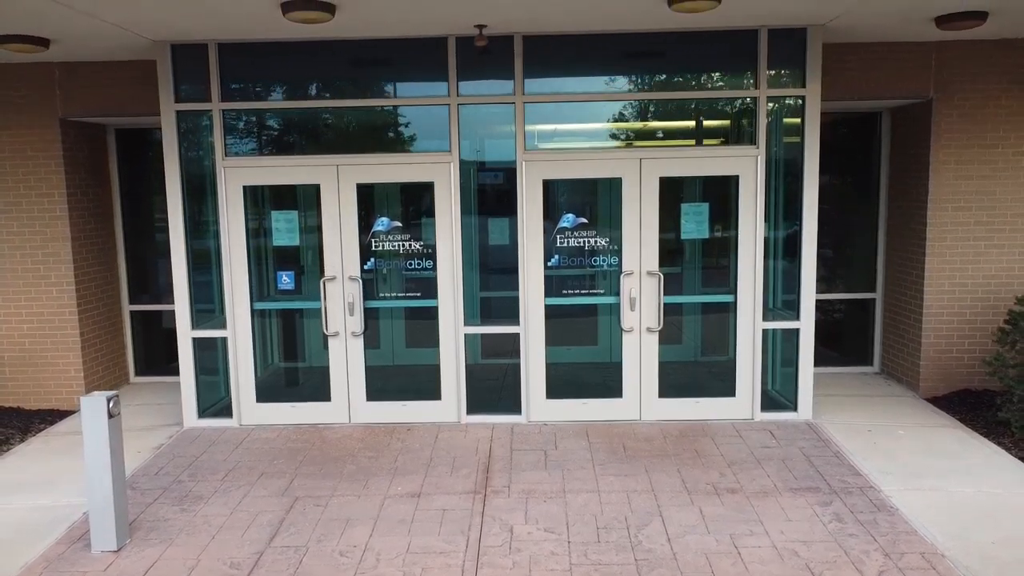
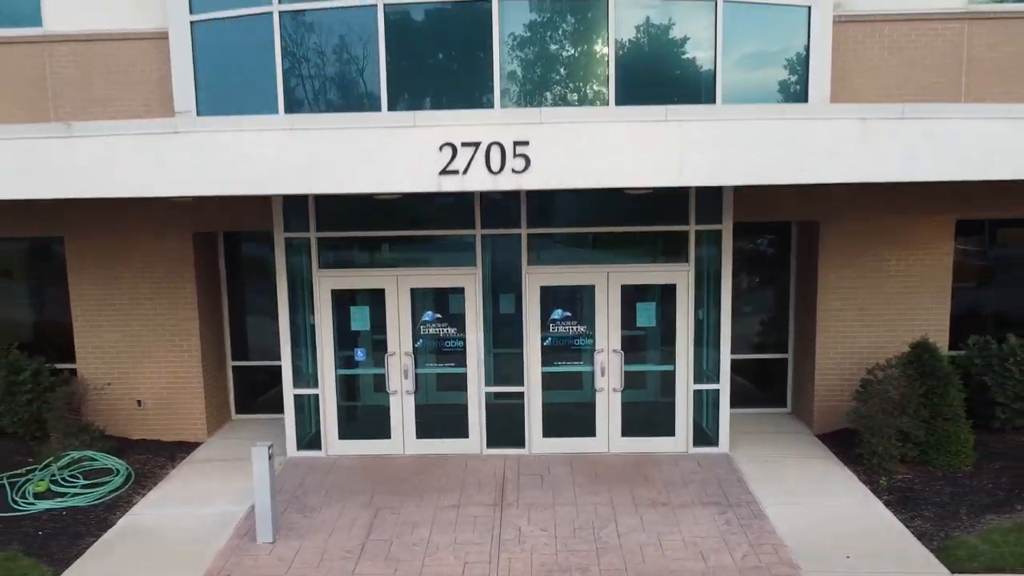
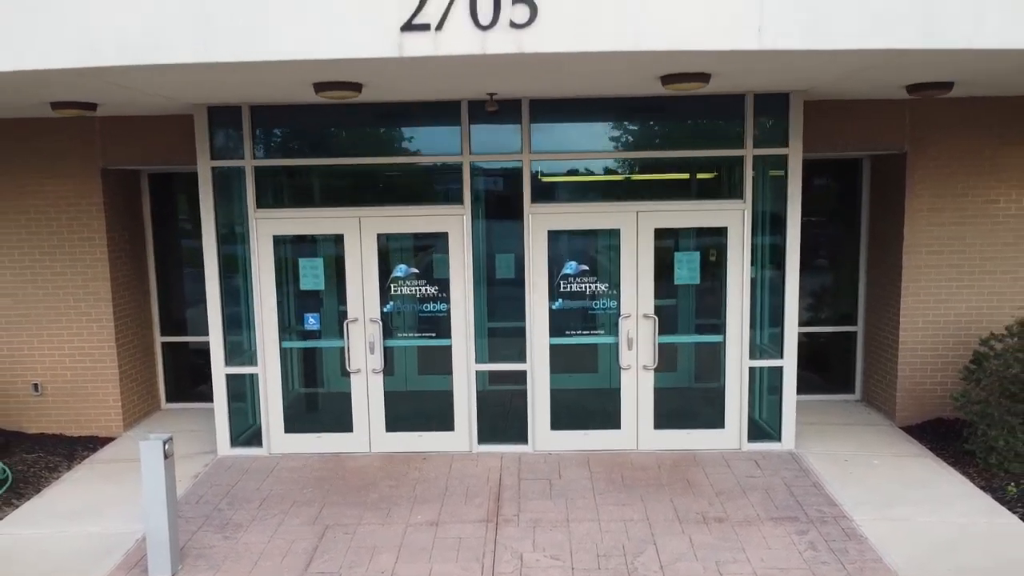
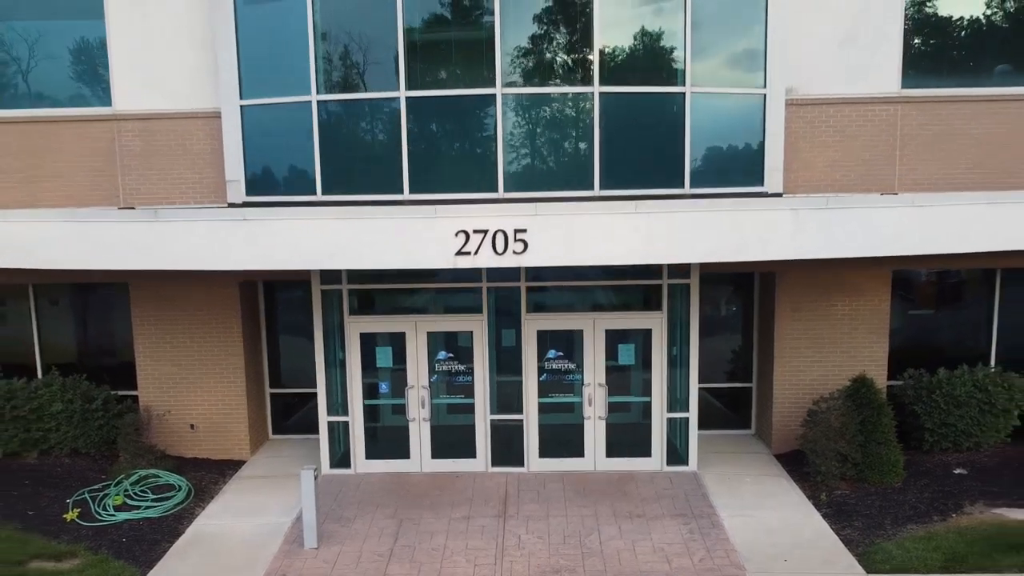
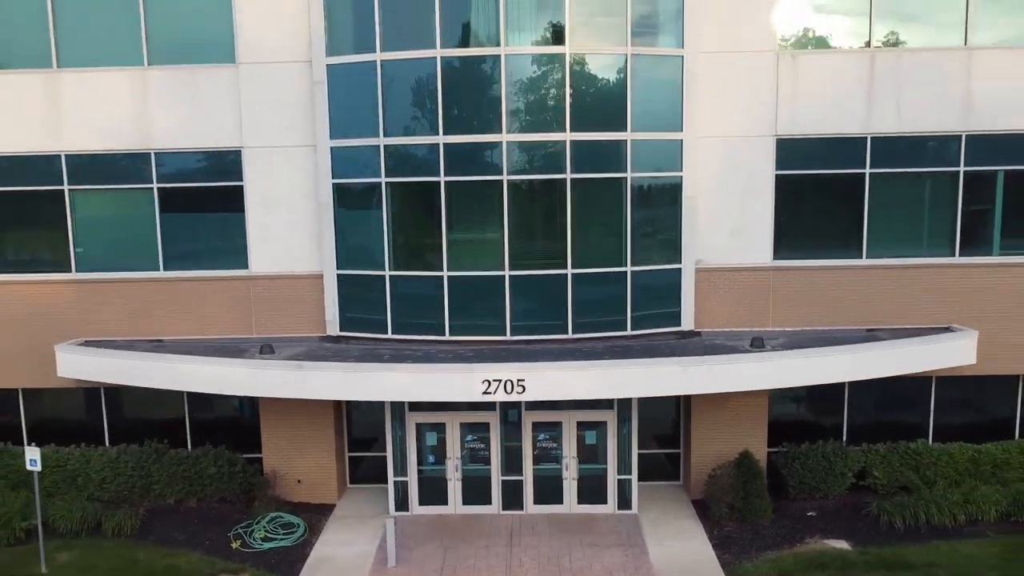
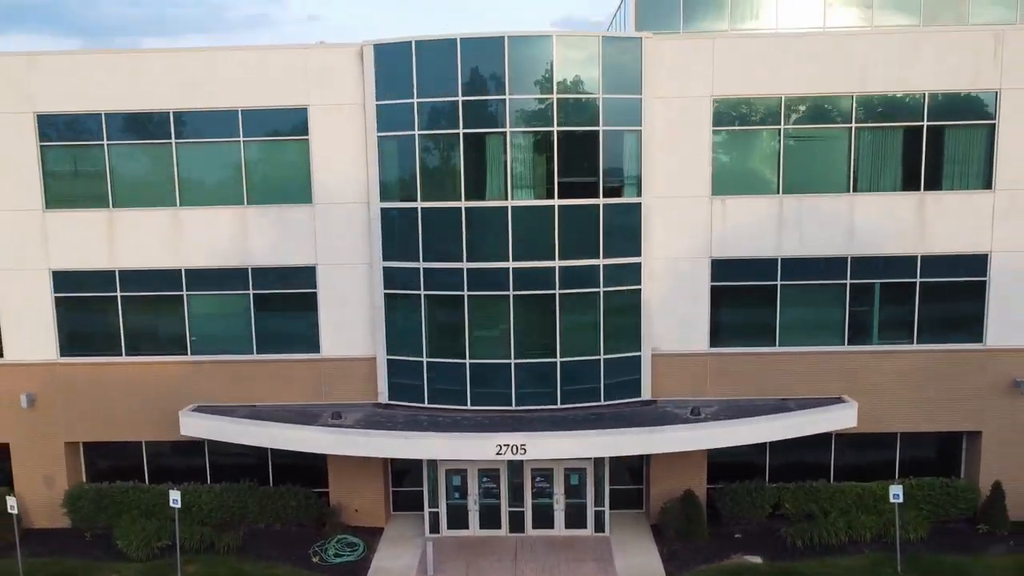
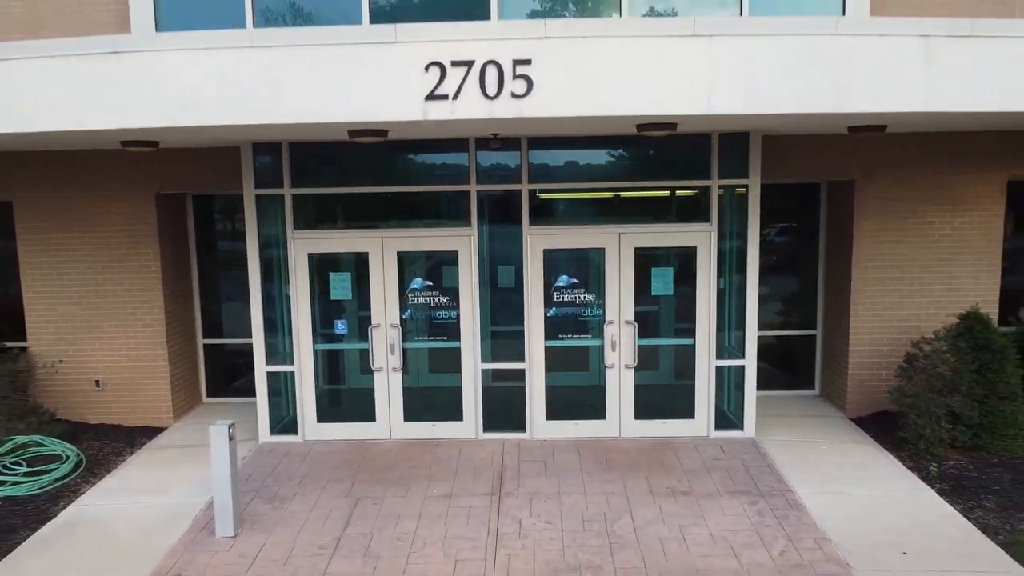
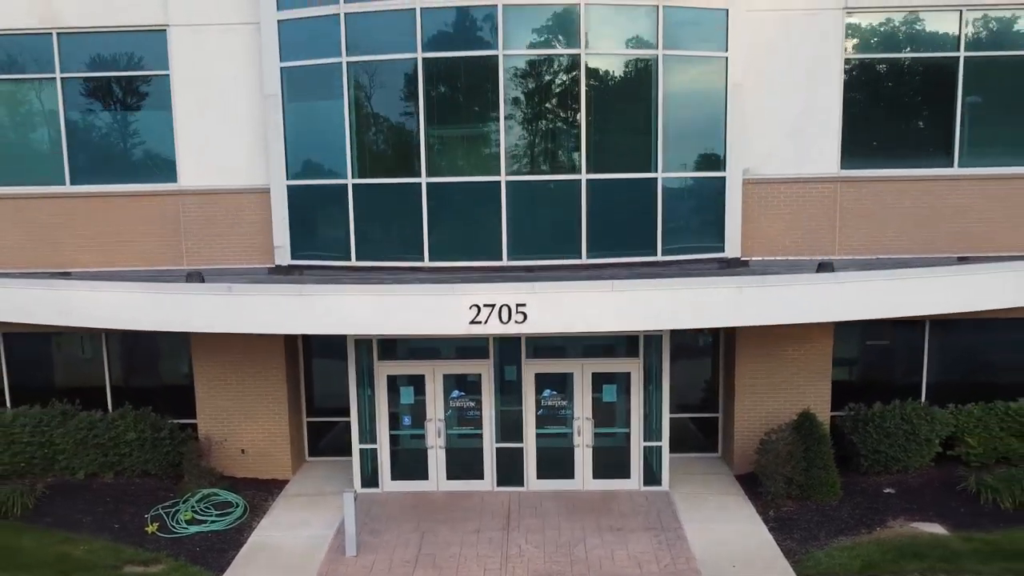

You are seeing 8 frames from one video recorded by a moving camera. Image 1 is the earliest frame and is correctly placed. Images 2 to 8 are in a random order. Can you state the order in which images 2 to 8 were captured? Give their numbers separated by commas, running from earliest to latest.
3, 7, 2, 4, 8, 5, 6
